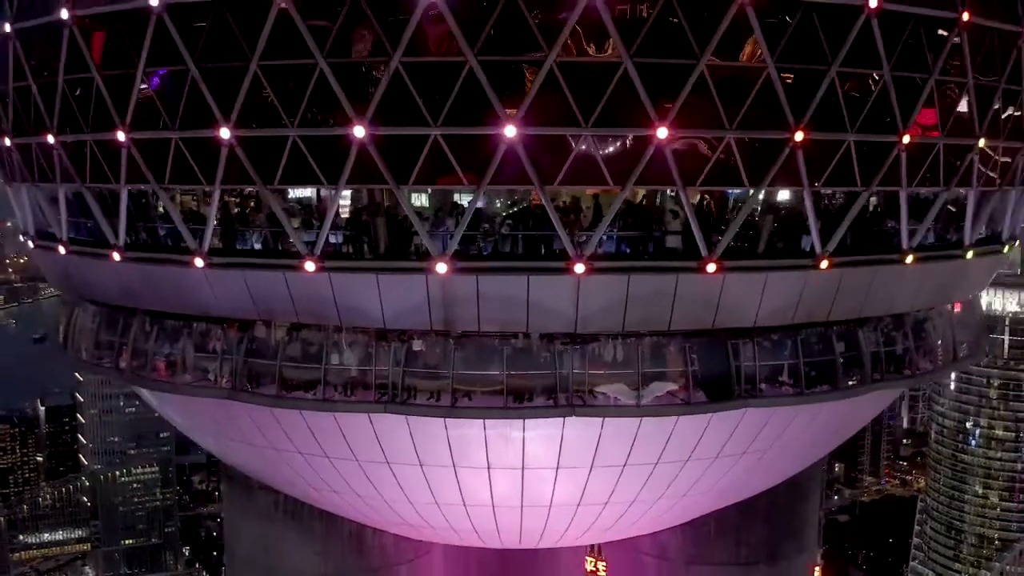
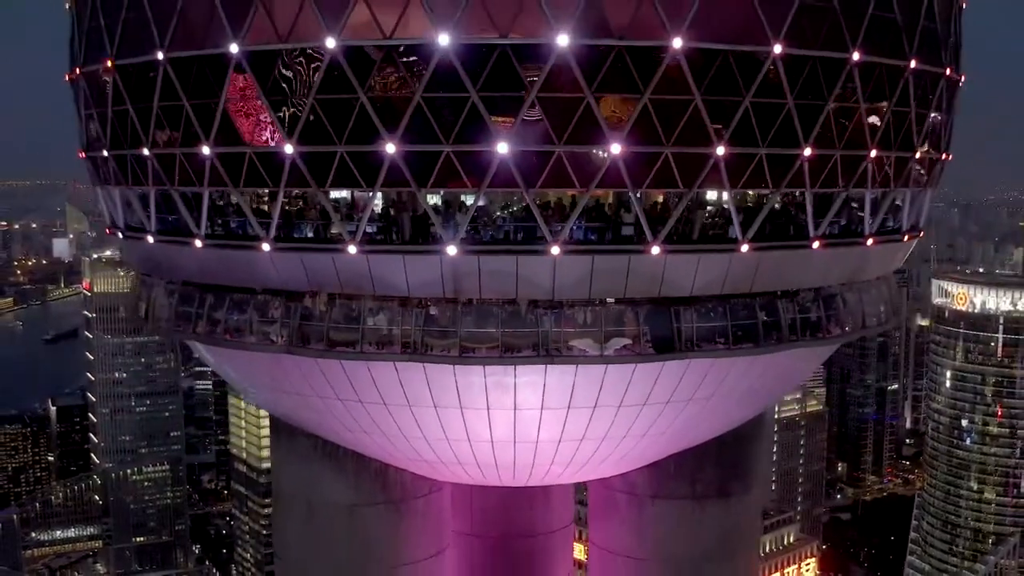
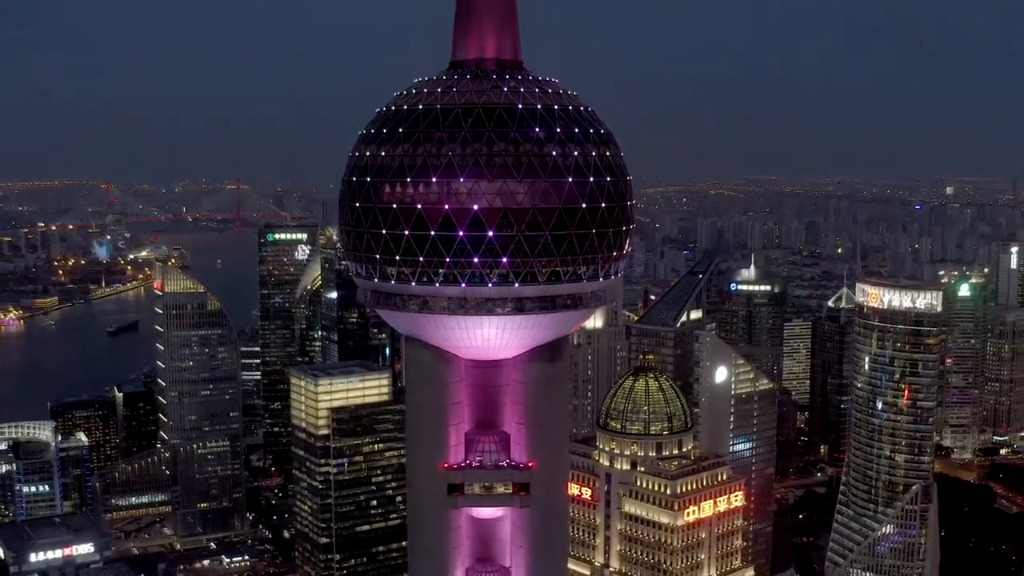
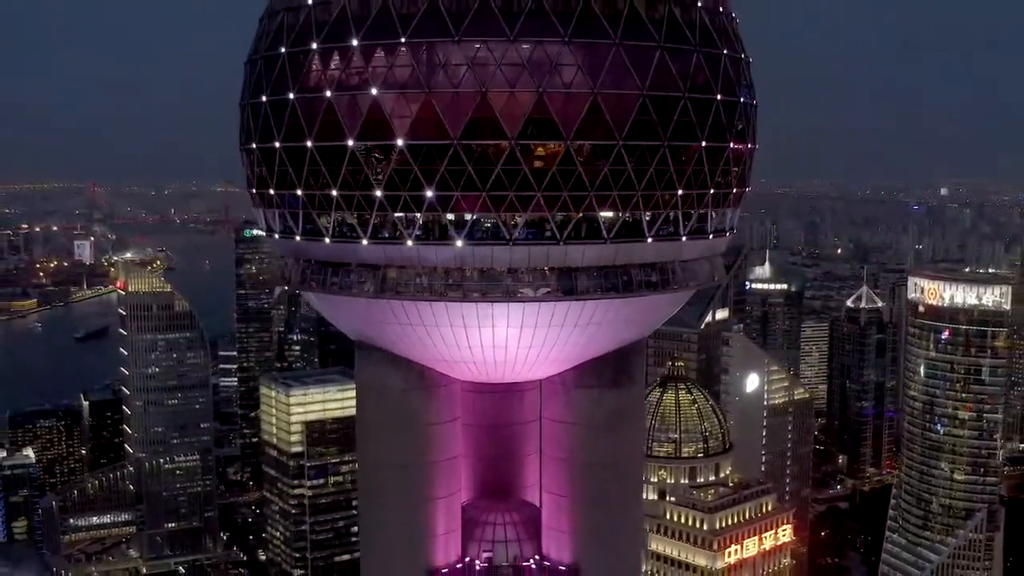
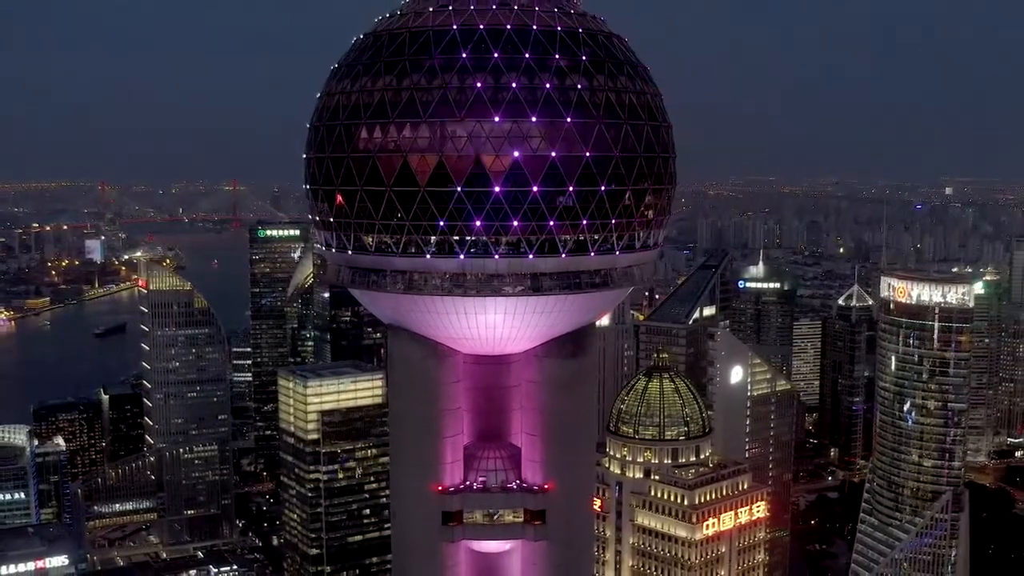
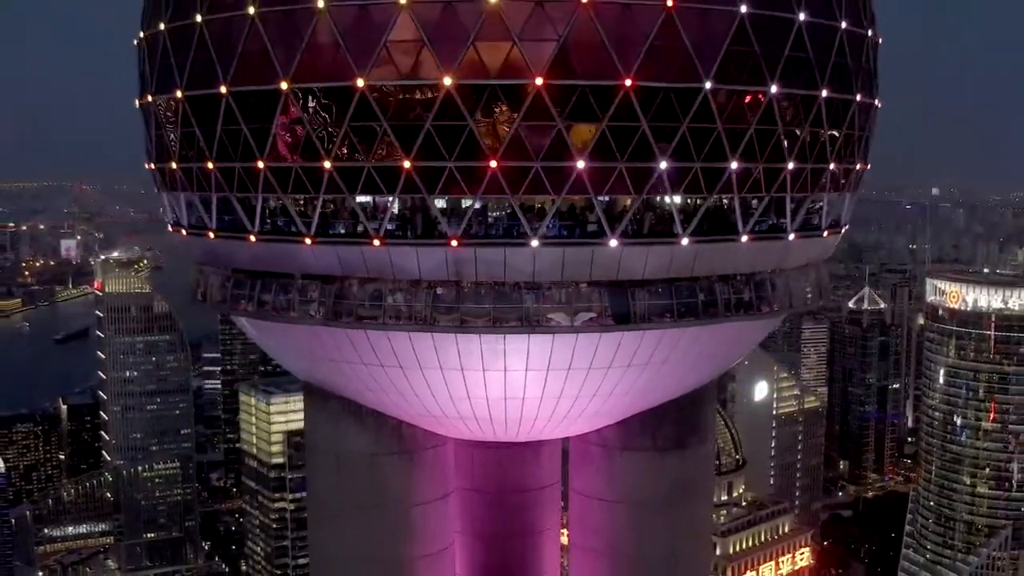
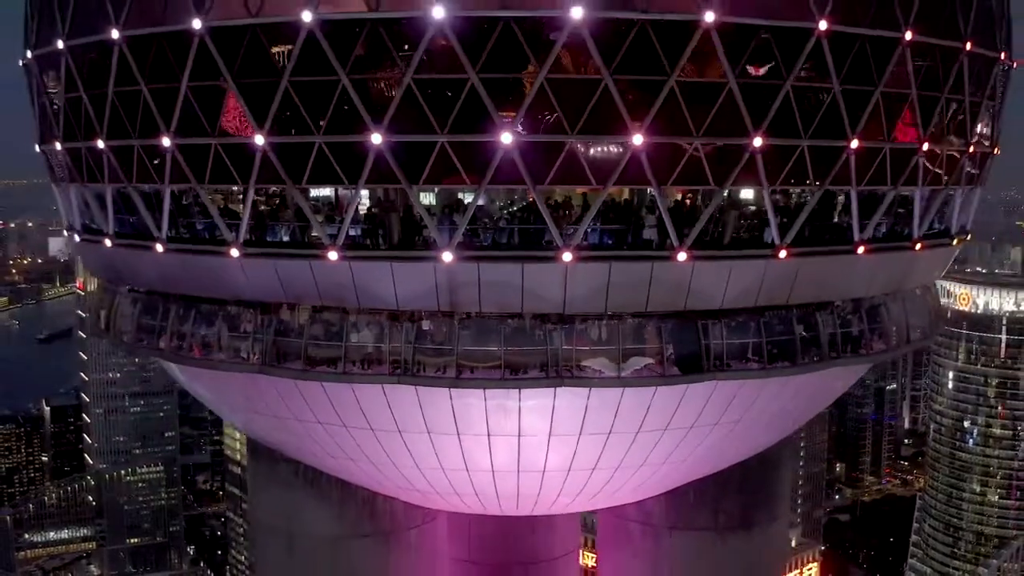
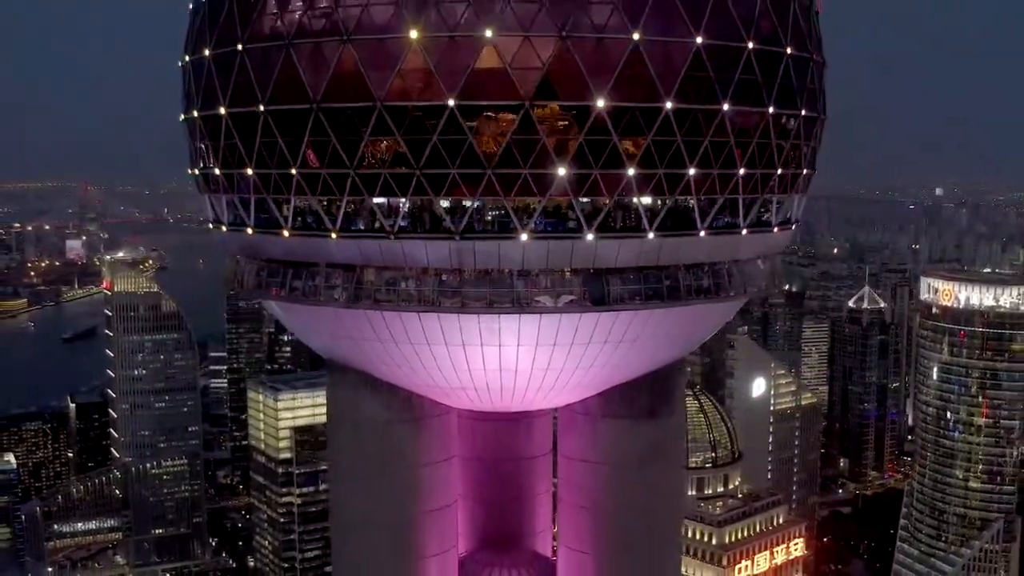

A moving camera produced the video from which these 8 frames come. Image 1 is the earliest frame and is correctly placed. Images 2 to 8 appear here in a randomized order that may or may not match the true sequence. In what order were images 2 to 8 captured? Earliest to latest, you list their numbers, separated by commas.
7, 2, 6, 8, 4, 5, 3
